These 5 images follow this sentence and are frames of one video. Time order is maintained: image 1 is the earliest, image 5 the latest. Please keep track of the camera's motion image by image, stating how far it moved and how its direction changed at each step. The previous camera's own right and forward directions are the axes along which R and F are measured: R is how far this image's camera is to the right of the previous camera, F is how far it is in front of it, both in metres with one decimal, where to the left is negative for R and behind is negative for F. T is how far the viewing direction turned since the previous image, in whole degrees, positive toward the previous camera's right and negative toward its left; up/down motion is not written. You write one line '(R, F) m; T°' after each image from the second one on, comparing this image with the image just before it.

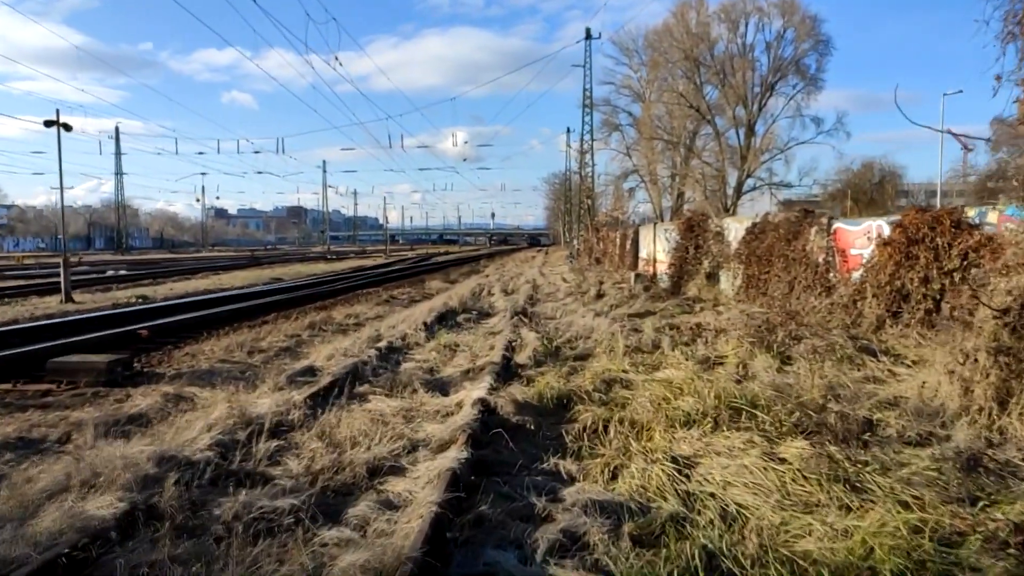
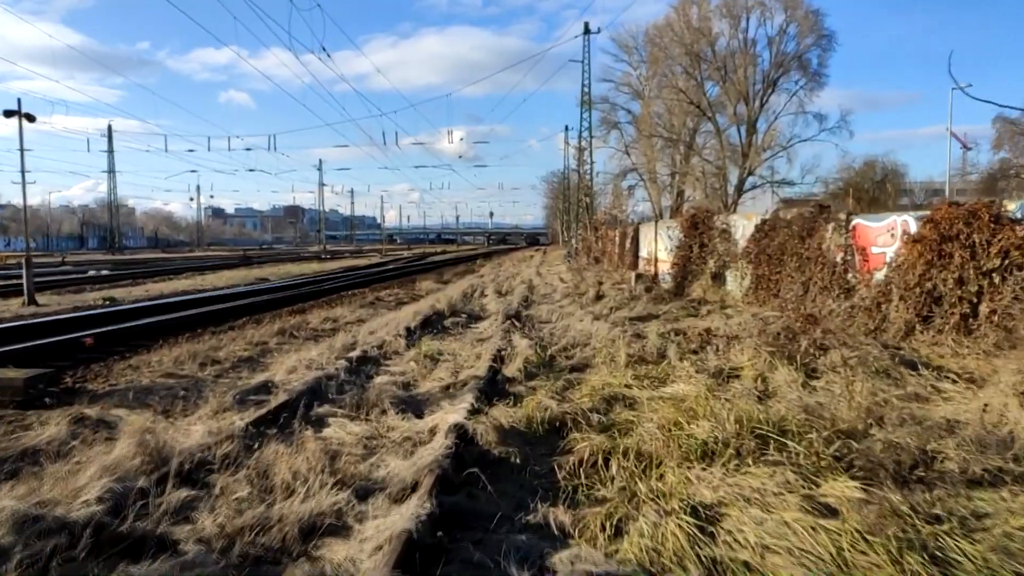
(+0.1, +1.1) m; 0°
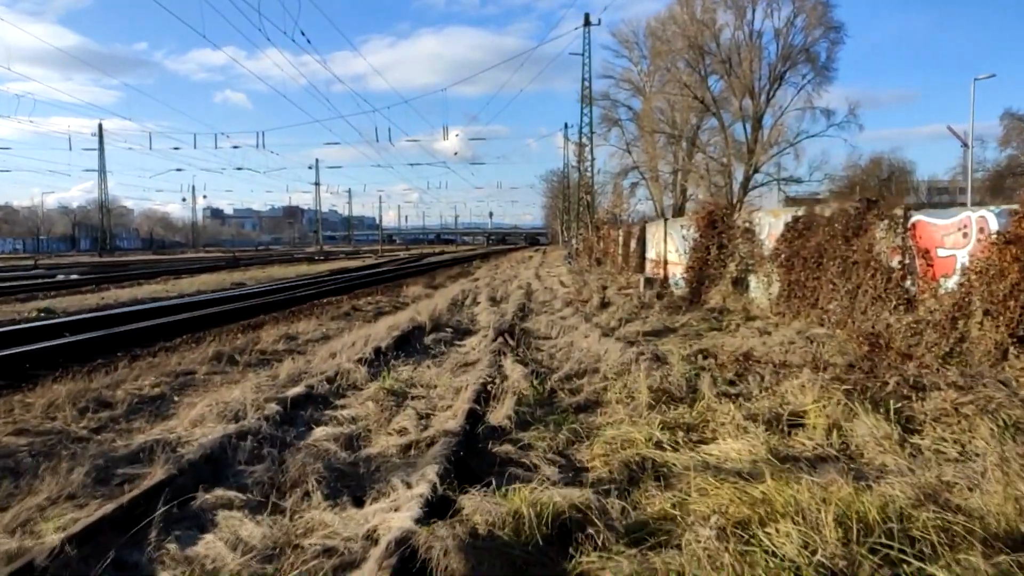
(+0.1, +2.1) m; 0°
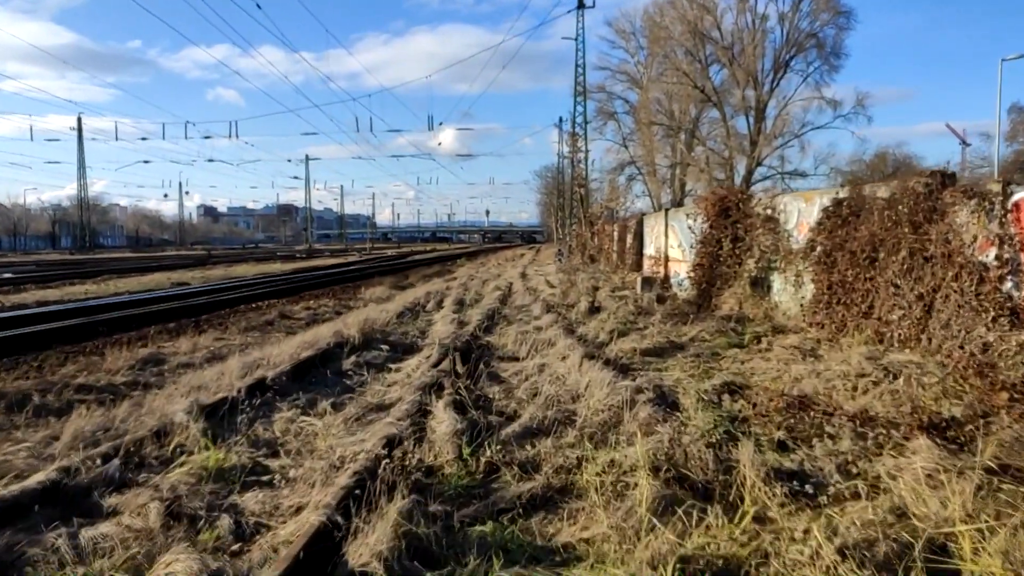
(+0.5, +3.0) m; 0°
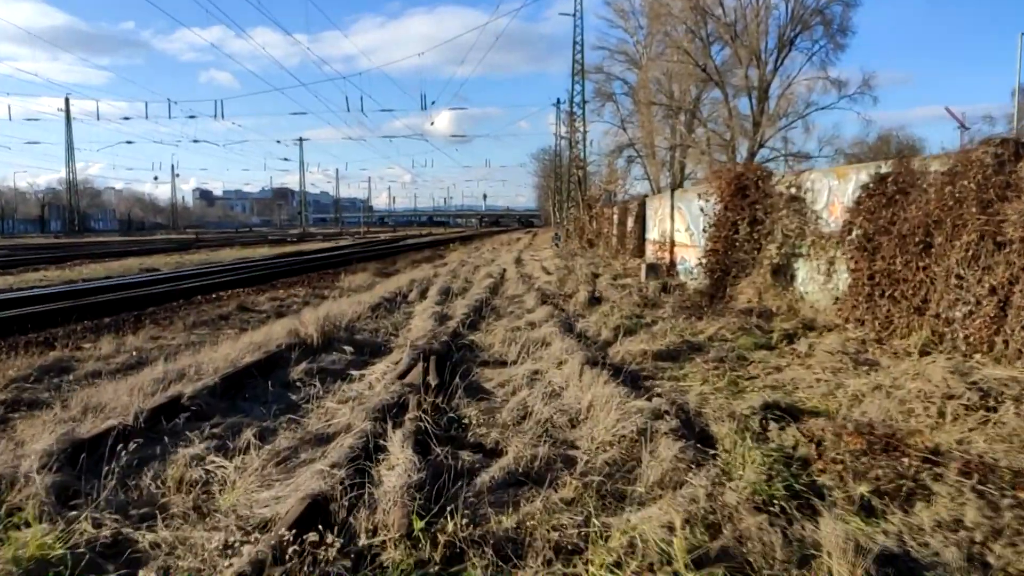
(+0.1, +1.5) m; 0°
